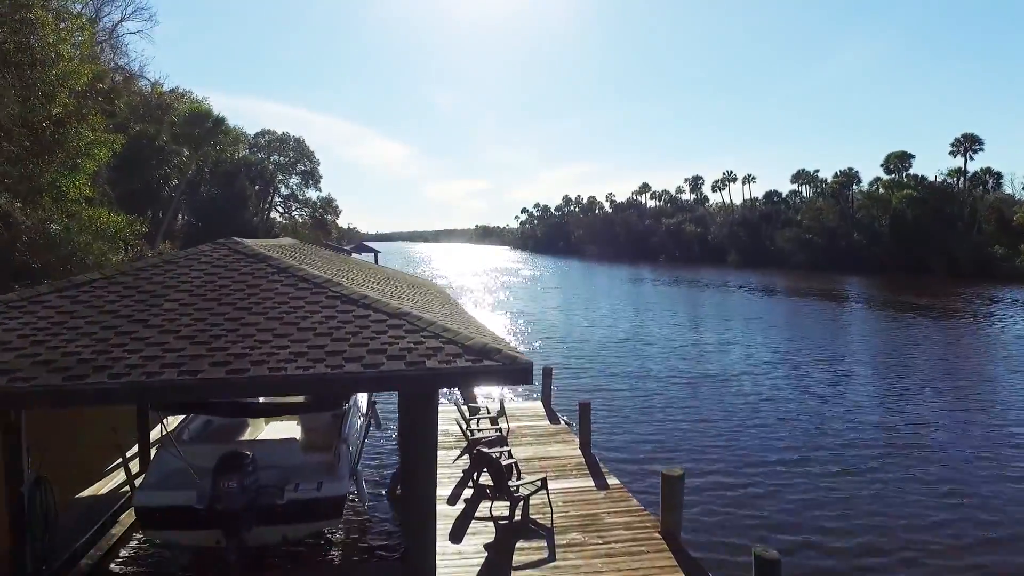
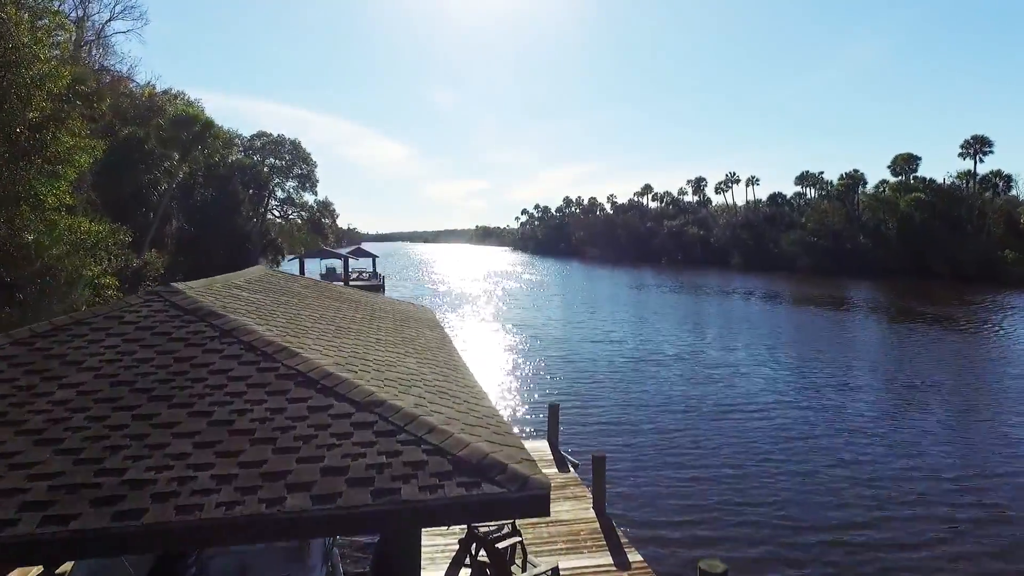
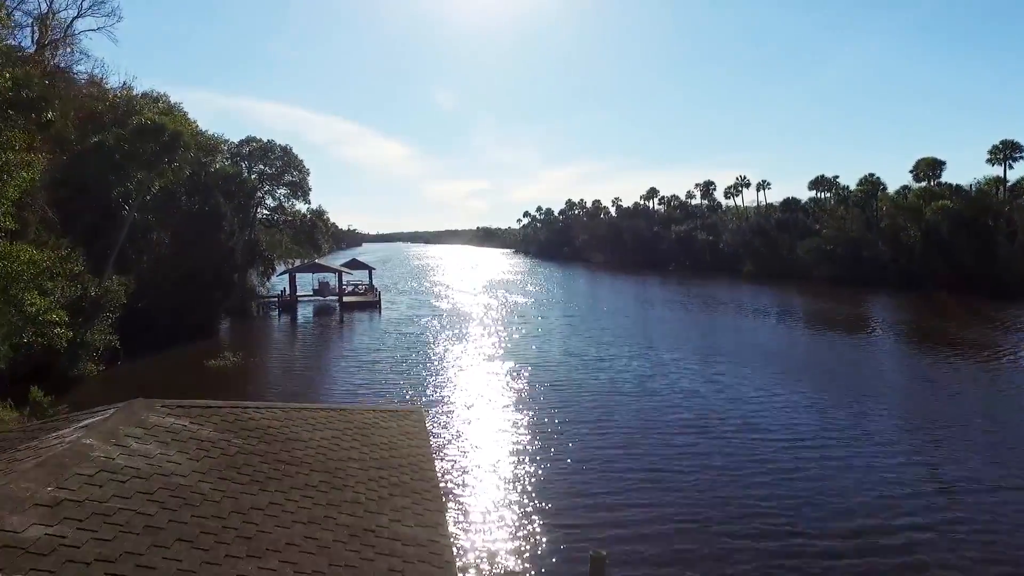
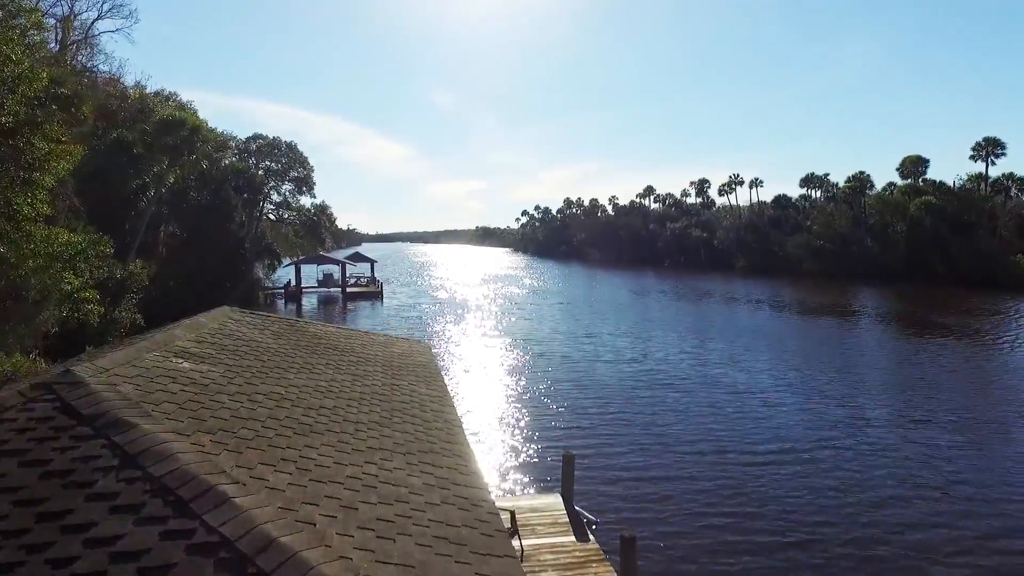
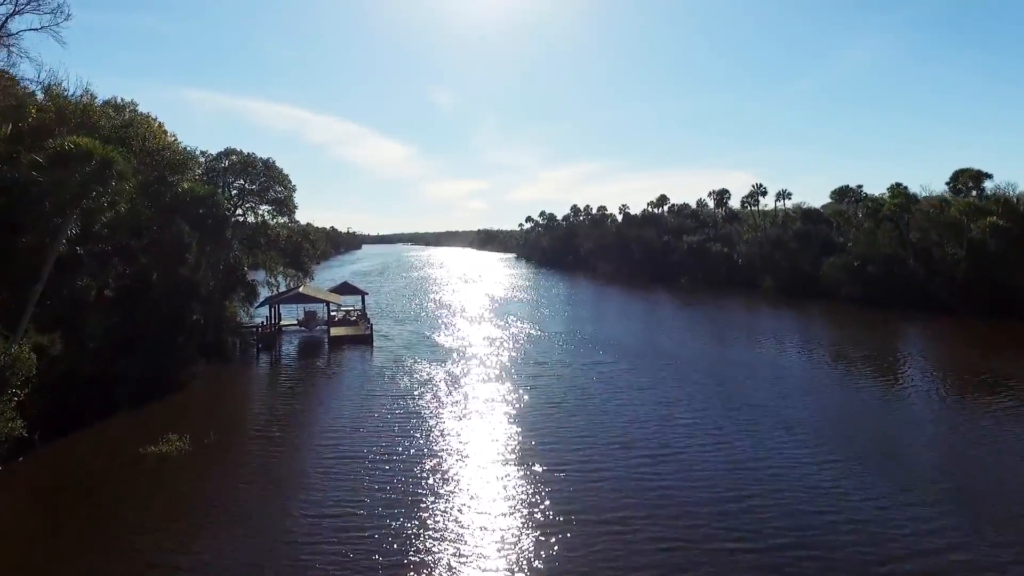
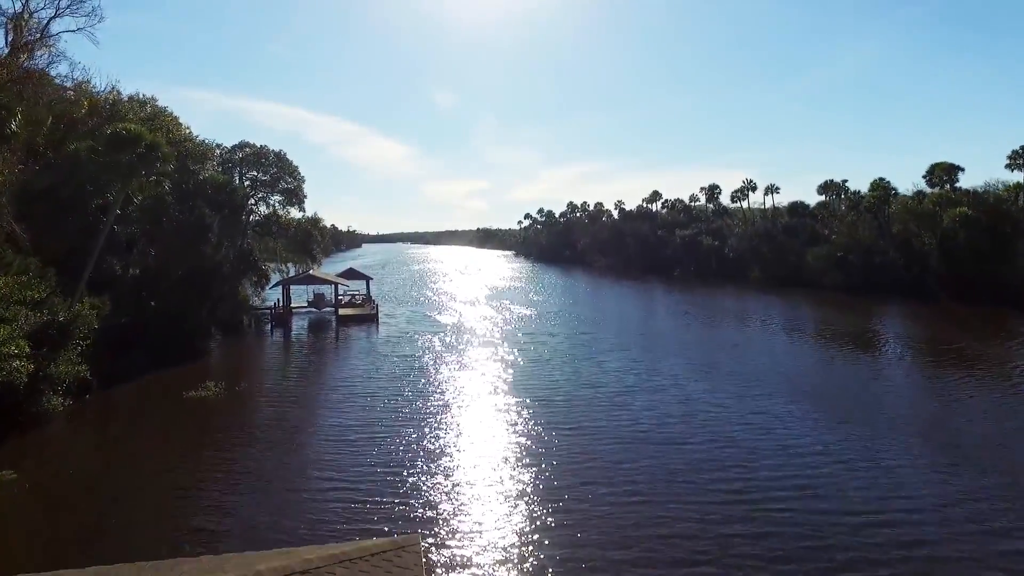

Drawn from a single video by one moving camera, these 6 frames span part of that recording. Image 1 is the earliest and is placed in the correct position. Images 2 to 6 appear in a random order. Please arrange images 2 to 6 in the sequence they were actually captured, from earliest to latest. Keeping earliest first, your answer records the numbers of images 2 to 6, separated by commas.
2, 4, 3, 6, 5
